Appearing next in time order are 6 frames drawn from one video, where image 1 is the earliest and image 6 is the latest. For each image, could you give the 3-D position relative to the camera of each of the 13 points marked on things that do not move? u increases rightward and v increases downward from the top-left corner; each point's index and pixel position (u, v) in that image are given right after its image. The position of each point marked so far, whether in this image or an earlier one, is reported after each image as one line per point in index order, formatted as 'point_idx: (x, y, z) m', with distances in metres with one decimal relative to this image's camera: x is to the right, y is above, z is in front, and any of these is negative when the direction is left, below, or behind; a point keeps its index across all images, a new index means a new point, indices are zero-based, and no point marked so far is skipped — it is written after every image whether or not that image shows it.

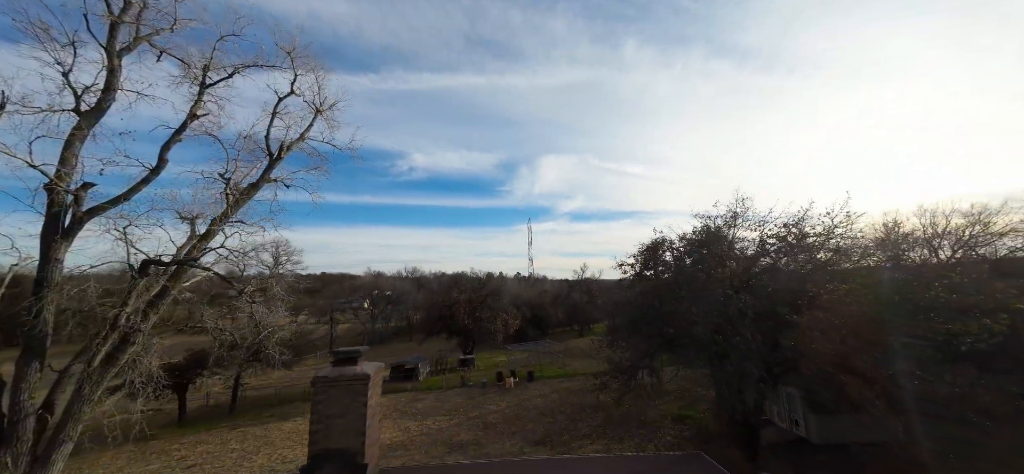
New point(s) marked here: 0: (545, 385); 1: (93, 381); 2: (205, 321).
0: (+1.7, -7.4, +19.7) m
1: (-7.4, -2.5, +6.9) m
2: (-7.4, -2.0, +9.3) m
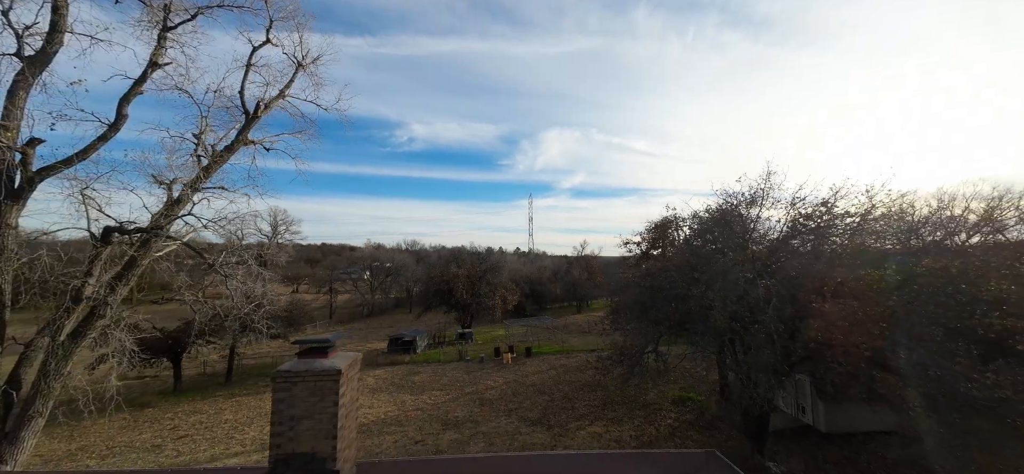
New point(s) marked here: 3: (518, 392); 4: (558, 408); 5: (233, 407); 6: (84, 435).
0: (+1.5, -6.2, +19.5) m
1: (-7.4, -1.9, +6.4) m
2: (-7.5, -1.3, +8.8) m
3: (+0.2, -5.8, +14.7) m
4: (+1.5, -5.5, +12.6) m
5: (-11.5, -7.0, +15.9) m
6: (-14.3, -6.6, +13.0) m
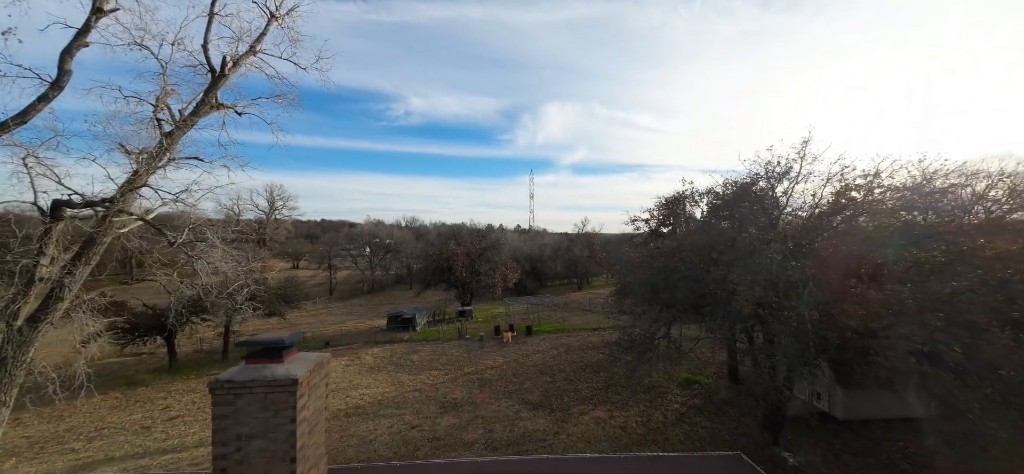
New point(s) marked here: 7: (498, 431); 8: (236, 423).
0: (+1.6, -5.1, +19.2) m
1: (-7.4, -1.6, +5.8) m
2: (-7.4, -0.8, +8.2) m
3: (+0.2, -4.9, +14.3) m
4: (+1.5, -4.8, +12.2) m
5: (-11.5, -6.1, +15.6) m
6: (-14.3, -5.8, +12.7) m
7: (-0.3, -4.7, +9.4) m
8: (-1.8, -1.2, +2.5) m
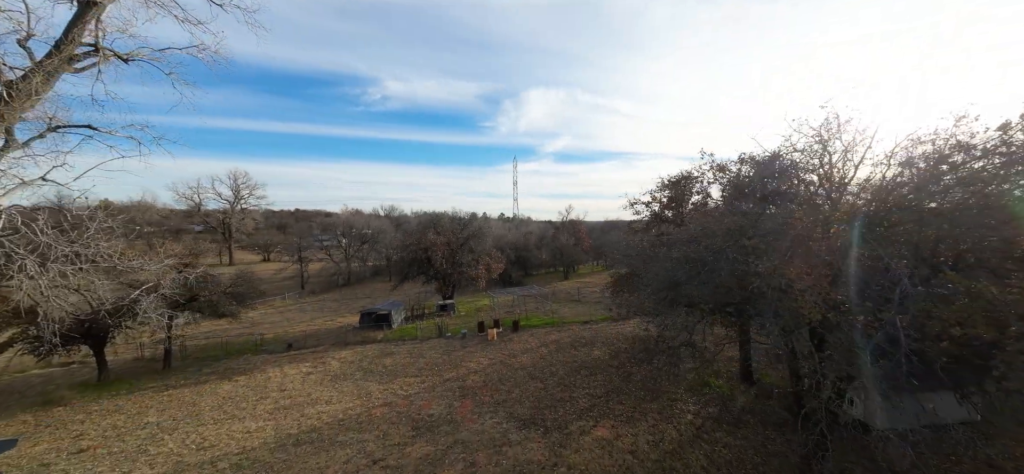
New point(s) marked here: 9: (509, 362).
0: (+0.9, -4.5, +17.5) m
1: (-7.5, -1.5, +3.6) m
2: (-7.7, -0.6, +6.0) m
3: (-0.2, -4.5, +12.6) m
4: (+1.1, -4.4, +10.5) m
5: (-12.0, -5.7, +13.4) m
6: (-14.6, -5.6, +10.3) m
7: (-0.6, -4.4, +7.6) m
8: (-1.7, -1.1, +0.5) m
9: (-0.1, -4.5, +14.2) m
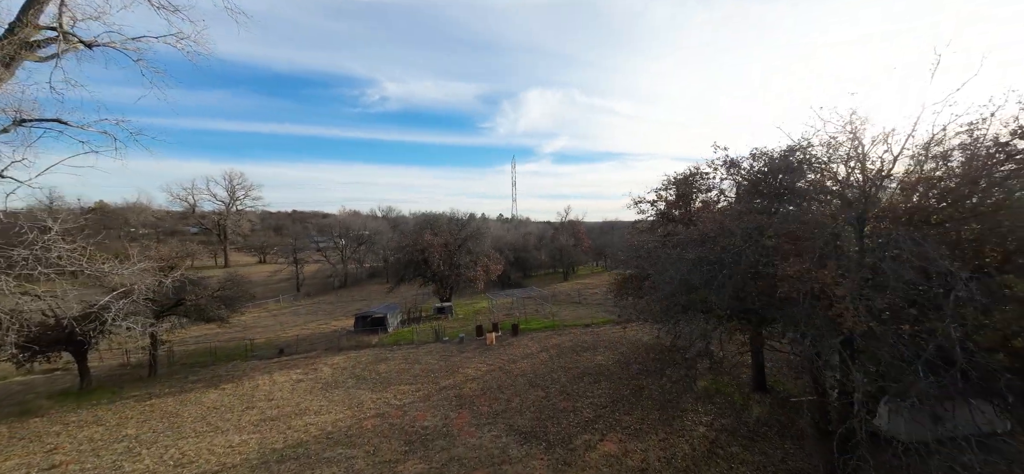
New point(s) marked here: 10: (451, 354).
0: (+0.9, -4.5, +16.9) m
1: (-7.5, -1.5, +3.0) m
2: (-7.7, -0.6, +5.3) m
3: (-0.2, -4.5, +11.9) m
4: (+1.1, -4.4, +9.9) m
5: (-12.0, -5.8, +12.7) m
6: (-14.6, -5.7, +9.7) m
7: (-0.6, -4.4, +7.0) m
8: (-1.7, -1.1, -0.1) m
9: (-0.1, -4.5, +13.5) m
10: (-2.5, -4.8, +15.9) m
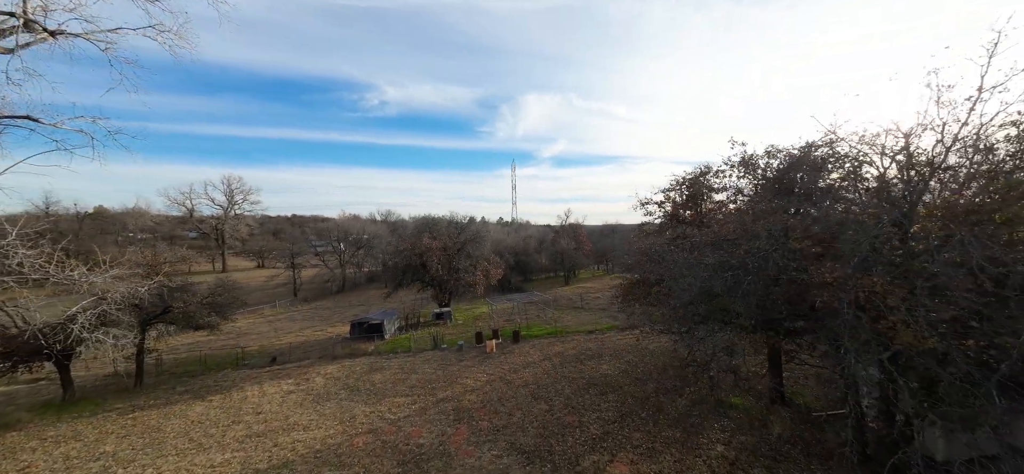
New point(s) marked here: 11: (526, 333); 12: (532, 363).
0: (+0.9, -4.6, +16.2) m
1: (-7.5, -1.5, +2.4) m
2: (-7.6, -0.7, +4.7) m
3: (-0.2, -4.6, +11.3) m
4: (+1.1, -4.5, +9.2) m
5: (-11.9, -5.9, +12.0) m
6: (-14.6, -5.8, +9.0) m
7: (-0.6, -4.4, +6.3) m
8: (-1.7, -1.1, -0.7) m
9: (-0.1, -4.7, +12.9) m
10: (-2.5, -4.9, +15.3) m
11: (+0.7, -4.7, +18.9) m
12: (+0.7, -4.6, +14.3) m
